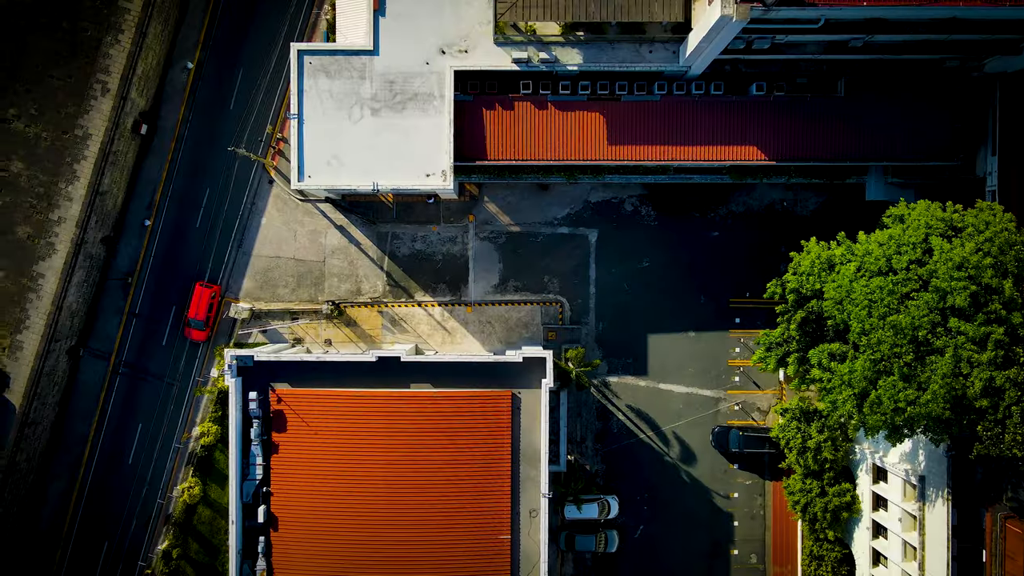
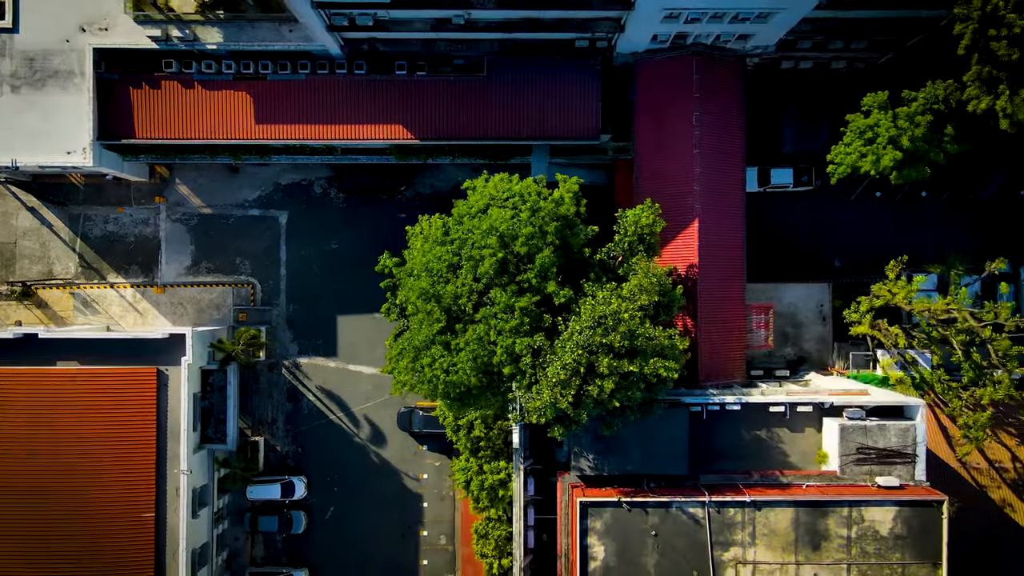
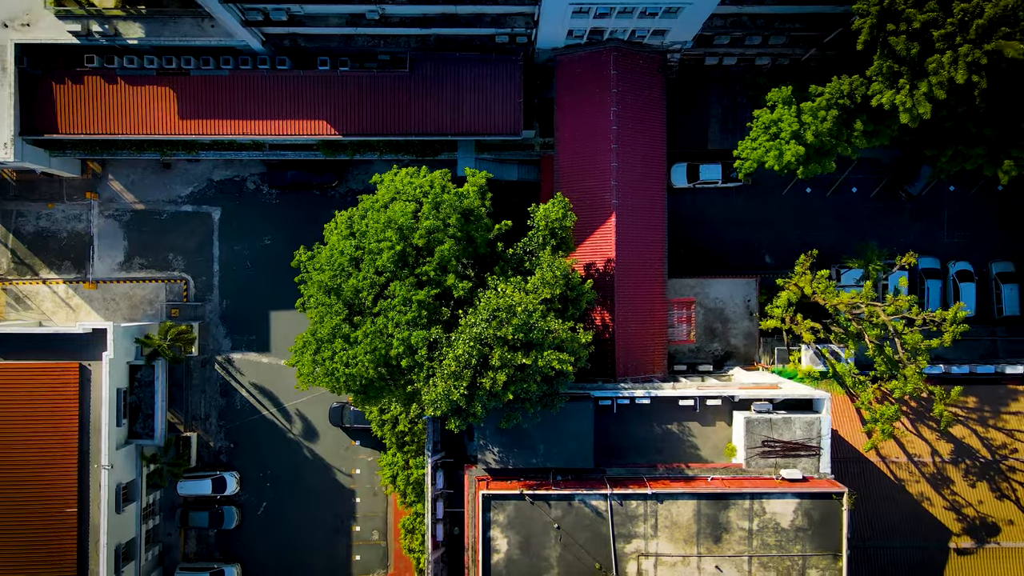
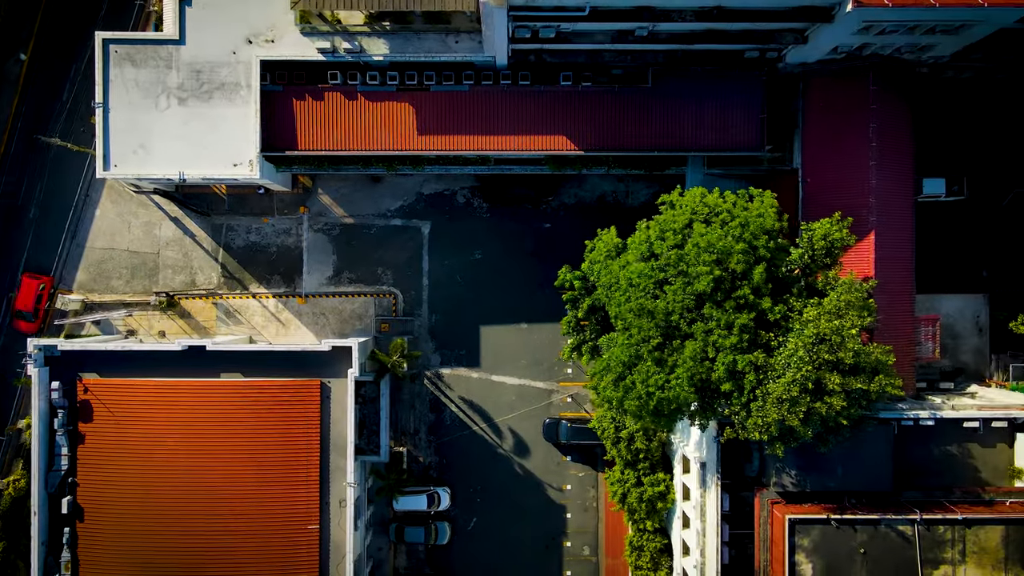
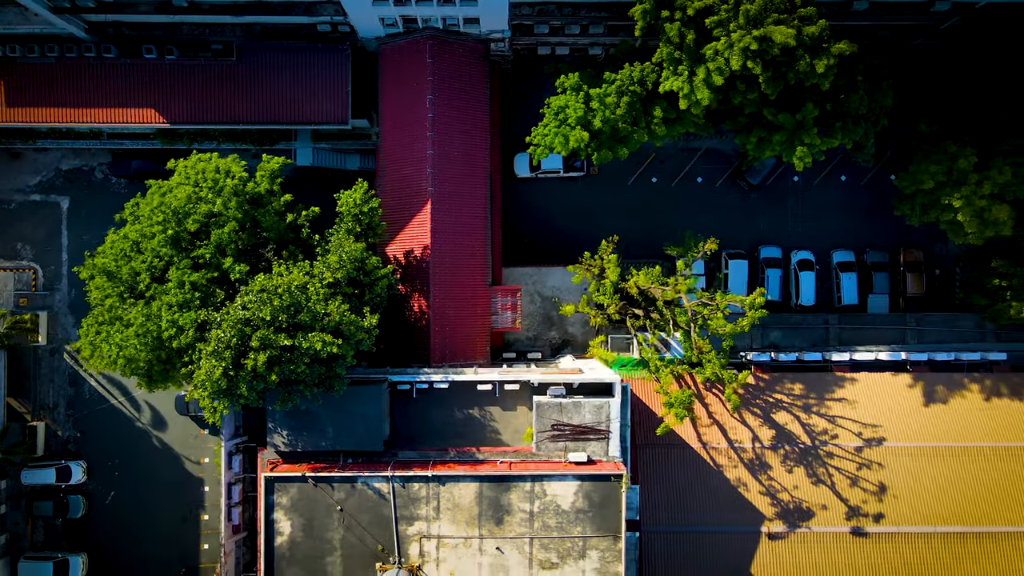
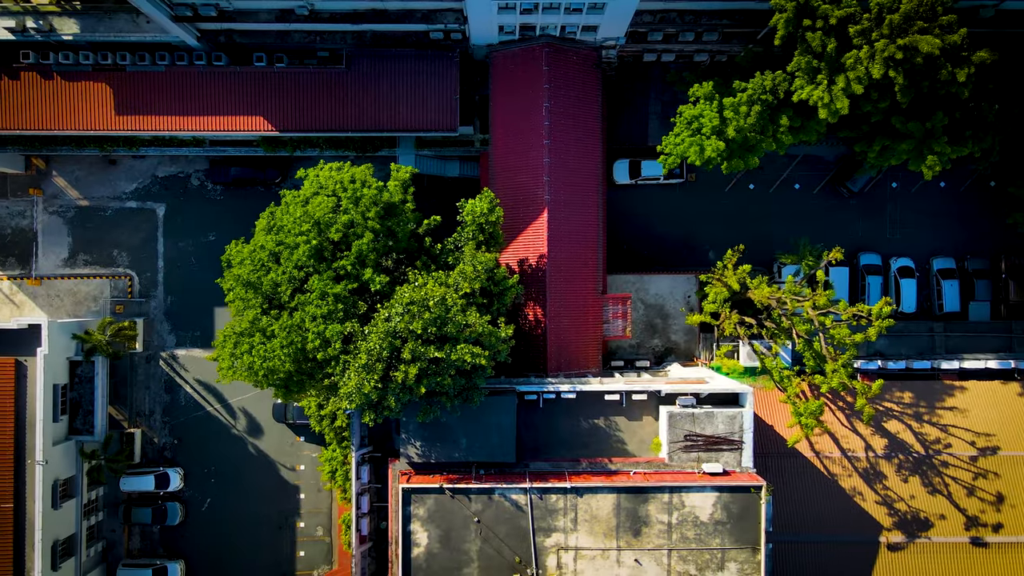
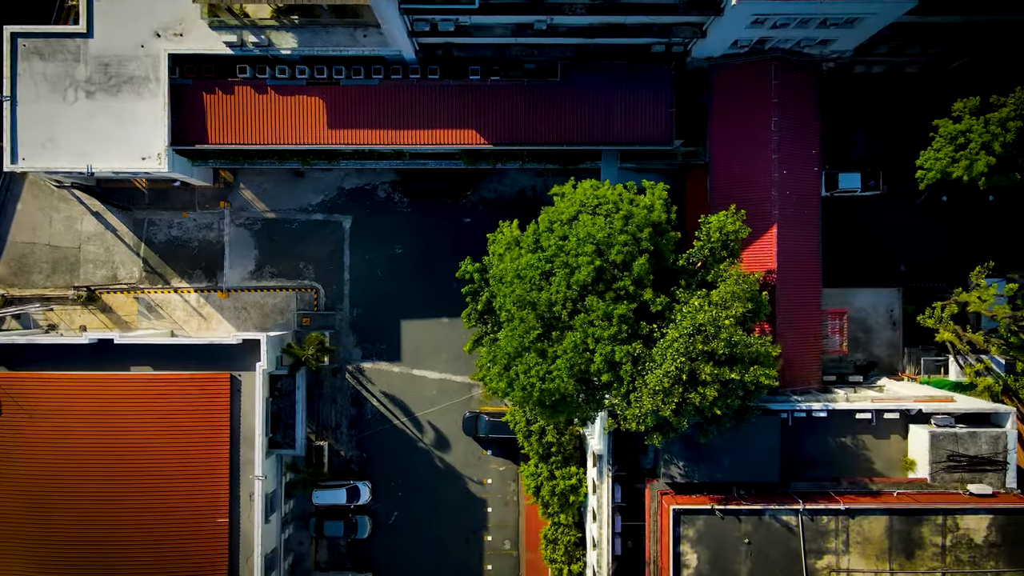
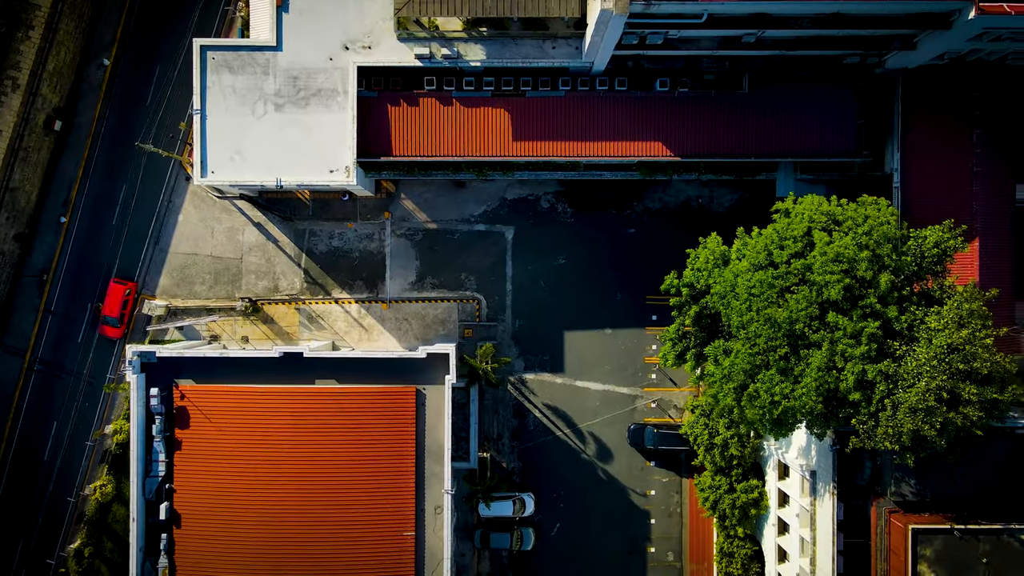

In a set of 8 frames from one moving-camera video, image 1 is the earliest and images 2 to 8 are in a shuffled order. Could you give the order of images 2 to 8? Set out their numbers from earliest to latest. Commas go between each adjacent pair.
8, 4, 7, 2, 3, 6, 5
